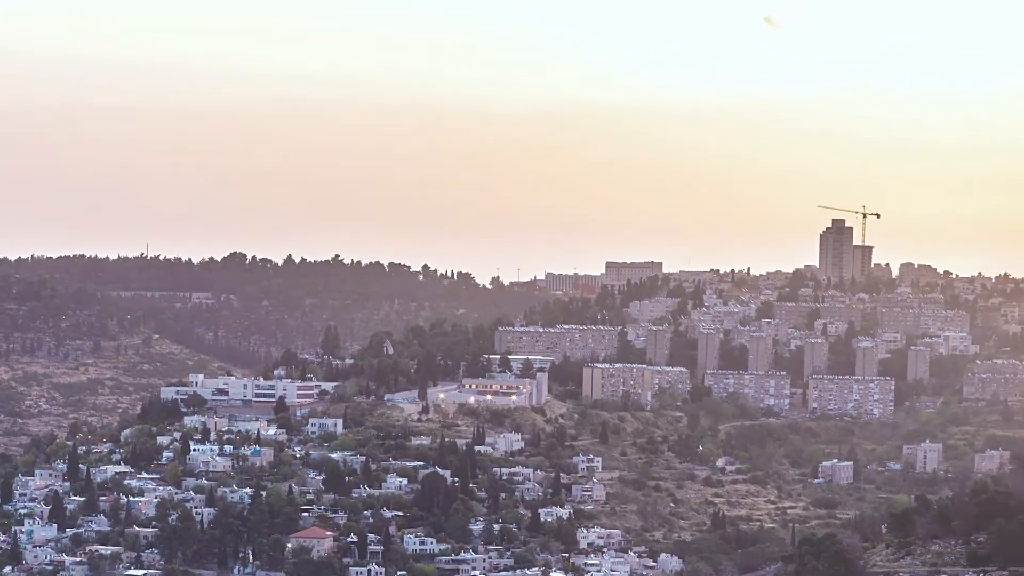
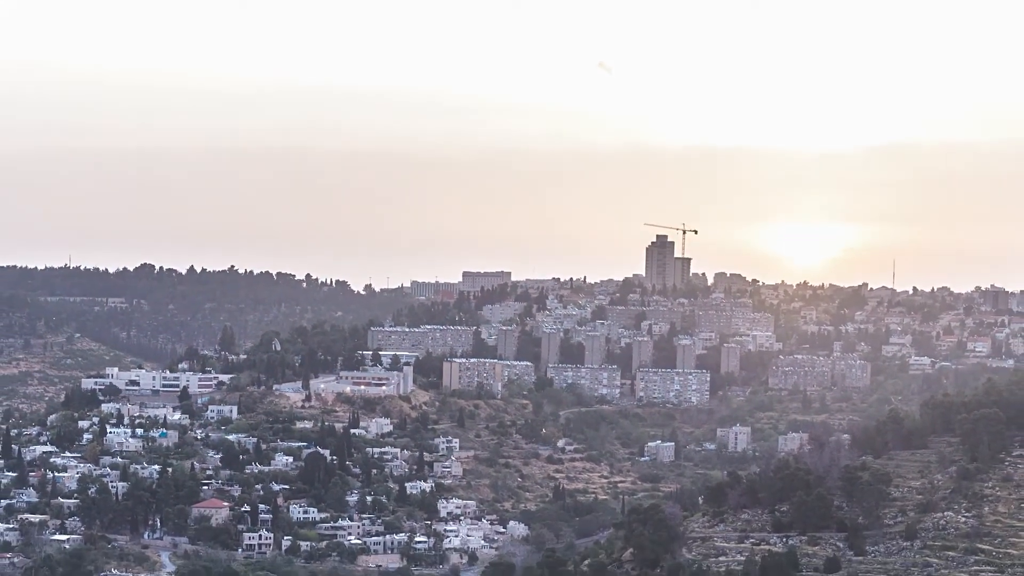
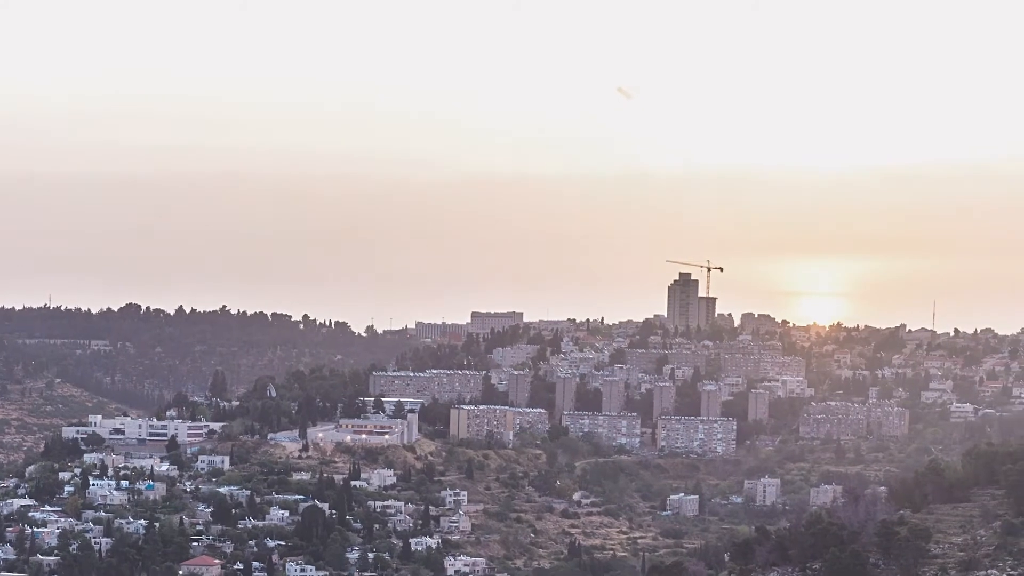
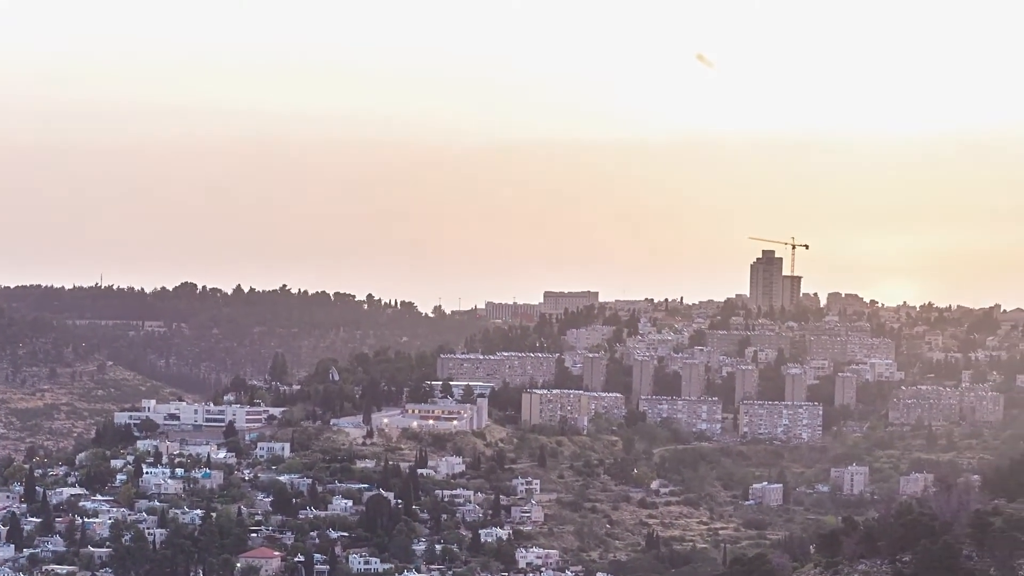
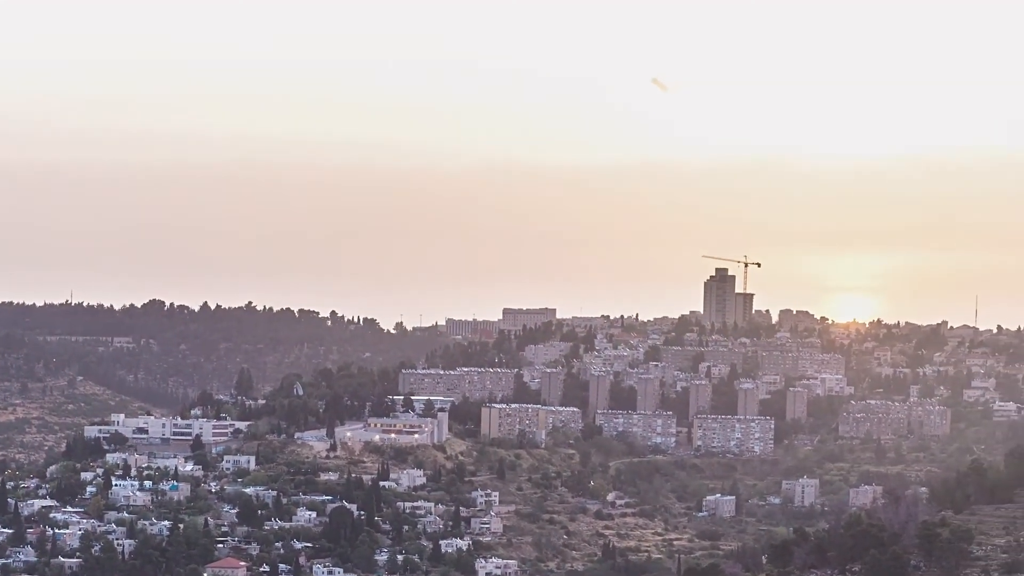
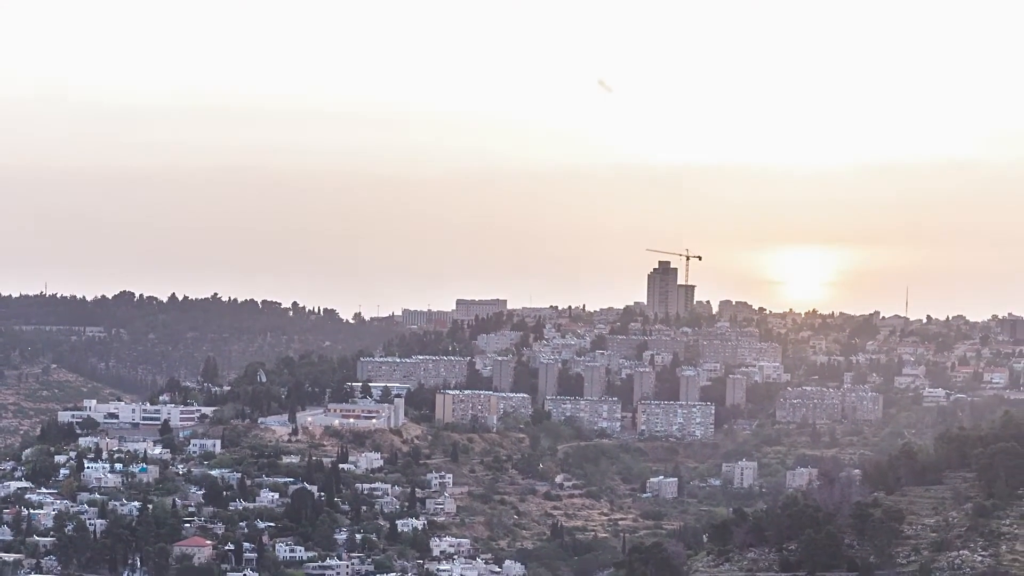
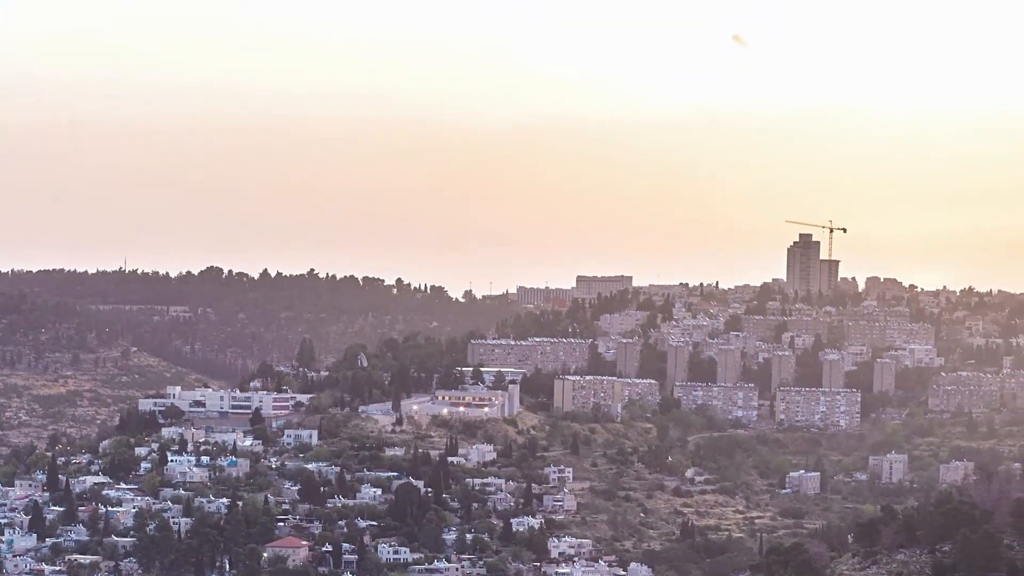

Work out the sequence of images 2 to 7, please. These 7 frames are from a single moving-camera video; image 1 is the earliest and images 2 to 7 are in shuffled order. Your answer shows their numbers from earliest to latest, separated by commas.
7, 4, 5, 3, 6, 2
